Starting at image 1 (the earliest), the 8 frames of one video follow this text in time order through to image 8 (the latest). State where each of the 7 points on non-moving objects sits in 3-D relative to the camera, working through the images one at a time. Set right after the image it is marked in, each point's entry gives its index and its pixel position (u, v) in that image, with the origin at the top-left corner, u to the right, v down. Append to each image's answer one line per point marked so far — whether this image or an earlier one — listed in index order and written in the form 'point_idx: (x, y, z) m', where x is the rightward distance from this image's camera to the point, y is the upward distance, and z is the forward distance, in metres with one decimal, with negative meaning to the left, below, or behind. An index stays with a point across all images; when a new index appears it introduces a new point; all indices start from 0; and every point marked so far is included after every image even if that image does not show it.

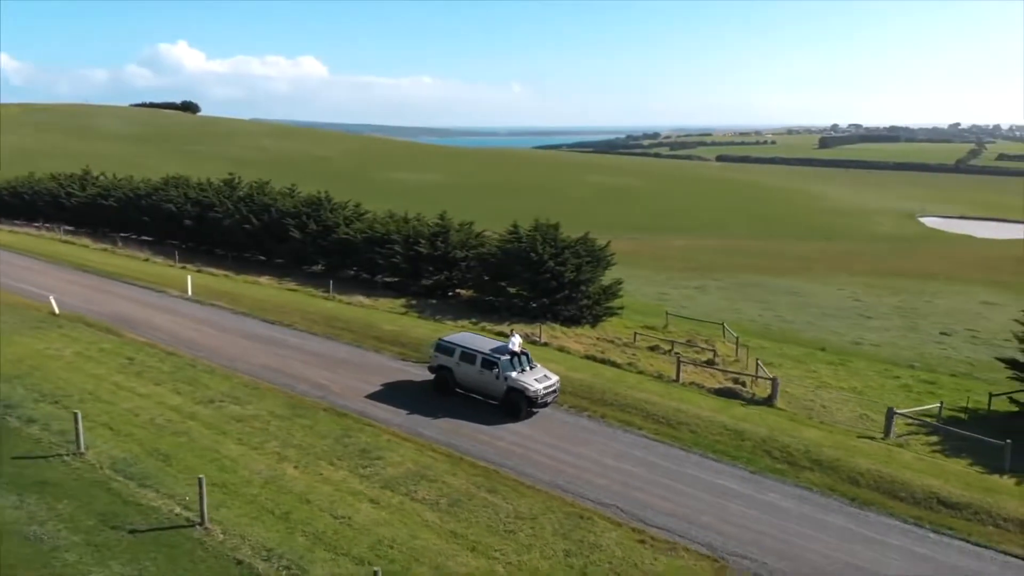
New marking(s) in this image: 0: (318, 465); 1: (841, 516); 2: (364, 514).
0: (-4.0, -3.7, +18.3) m
1: (+7.4, -5.0, +19.2) m
2: (-2.7, -4.3, +16.4) m
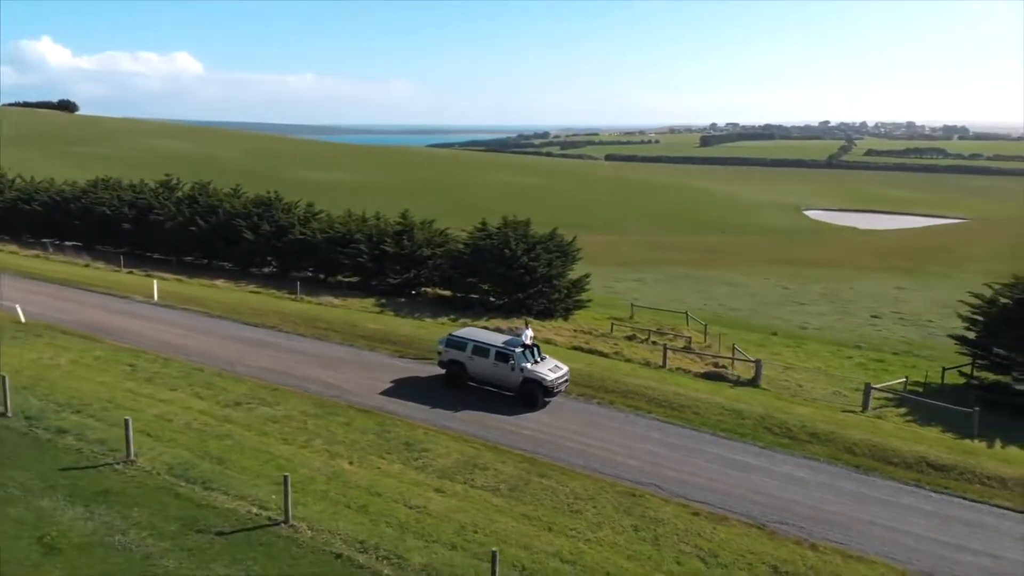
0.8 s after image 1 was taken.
0: (-2.9, -3.7, +18.6) m
1: (+8.3, -4.6, +20.9) m
2: (-1.4, -4.2, +16.9) m
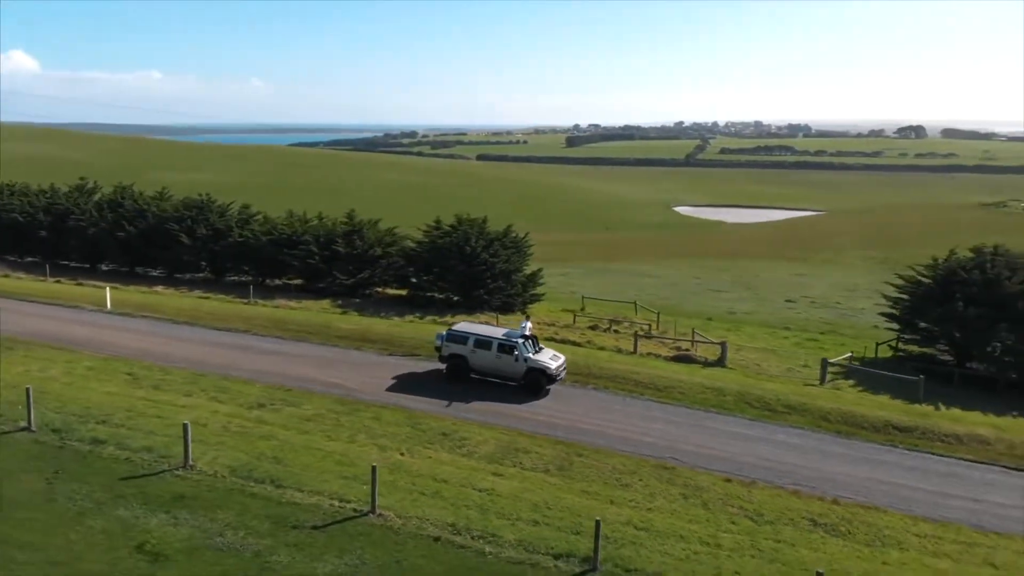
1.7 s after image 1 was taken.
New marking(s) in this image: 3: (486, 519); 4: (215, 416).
0: (-2.0, -3.6, +19.1) m
1: (+8.8, -4.2, +23.2) m
2: (-0.2, -4.0, +17.7) m
3: (-0.4, -4.3, +16.2) m
4: (-6.8, -3.0, +20.0) m
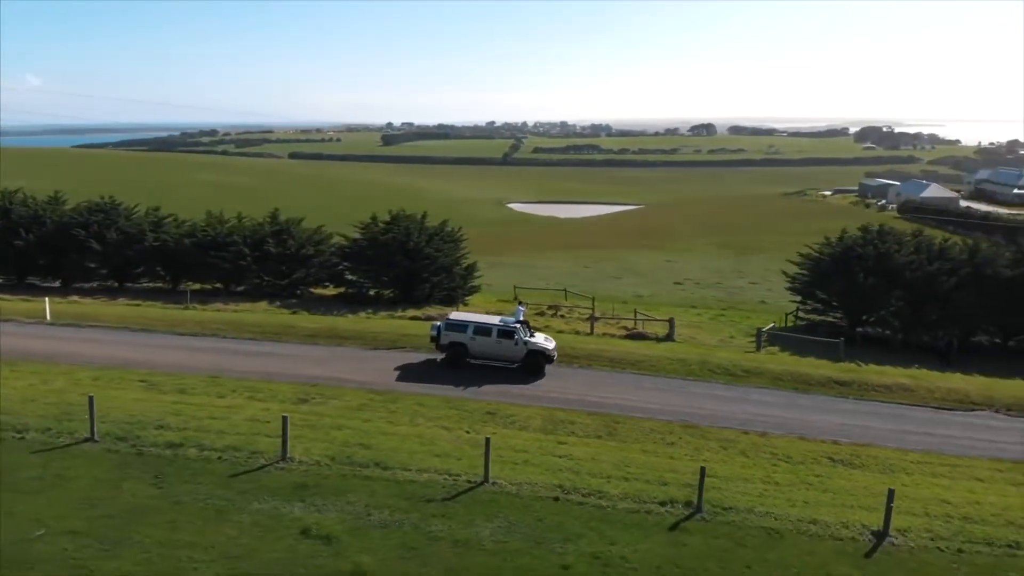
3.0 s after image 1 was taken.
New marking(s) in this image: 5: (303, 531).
0: (-0.7, -3.3, +20.3) m
1: (+8.9, -3.4, +26.6) m
2: (+1.4, -3.7, +19.3) m
3: (+1.5, -3.9, +17.8) m
4: (-5.6, -2.9, +20.1) m
5: (-3.5, -4.1, +14.5) m
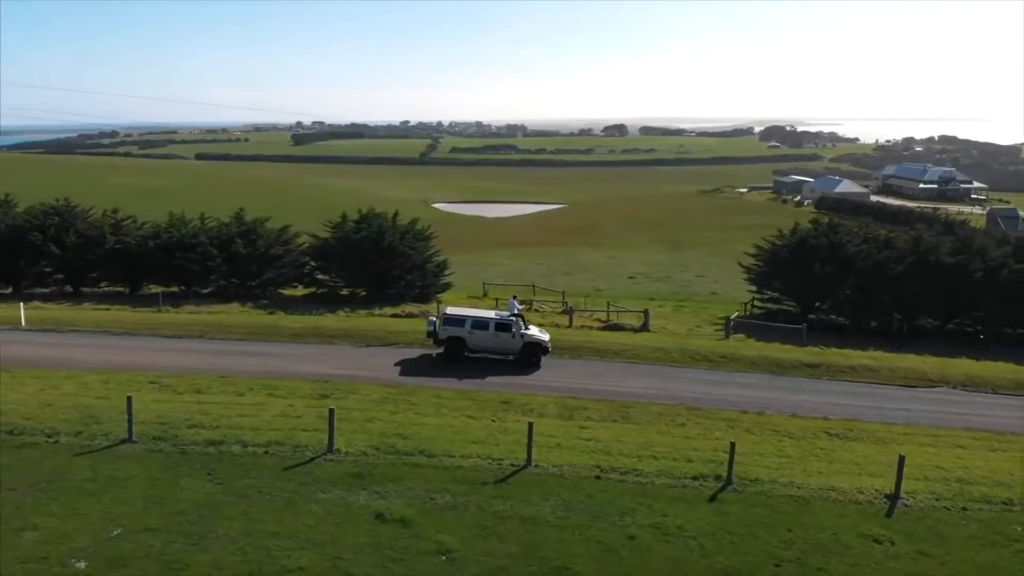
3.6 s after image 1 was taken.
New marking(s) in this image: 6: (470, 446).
0: (-0.2, -3.1, +21.0) m
1: (+8.7, -3.0, +28.3) m
2: (+2.0, -3.4, +20.2) m
3: (+2.3, -3.7, +18.7) m
4: (-5.0, -2.8, +20.2) m
5: (-2.3, -4.0, +14.9) m
6: (-0.9, -3.4, +18.7) m
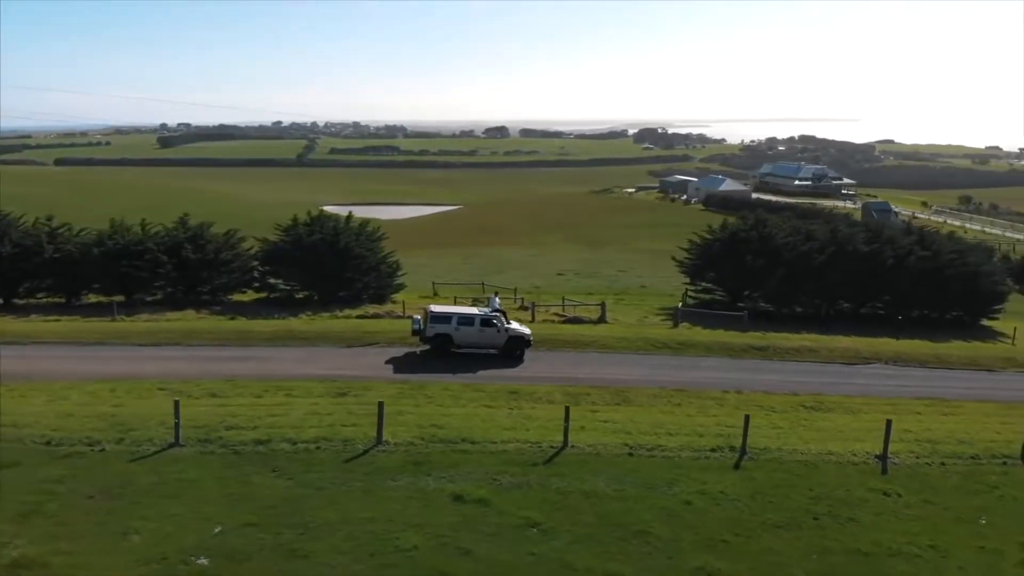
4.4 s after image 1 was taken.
0: (+0.2, -3.0, +22.1) m
1: (+8.0, -2.7, +30.6) m
2: (+2.5, -3.2, +21.7) m
3: (+3.0, -3.5, +20.2) m
4: (-4.5, -2.9, +20.7) m
5: (-1.0, -3.9, +15.8) m
6: (-0.2, -3.3, +19.7) m
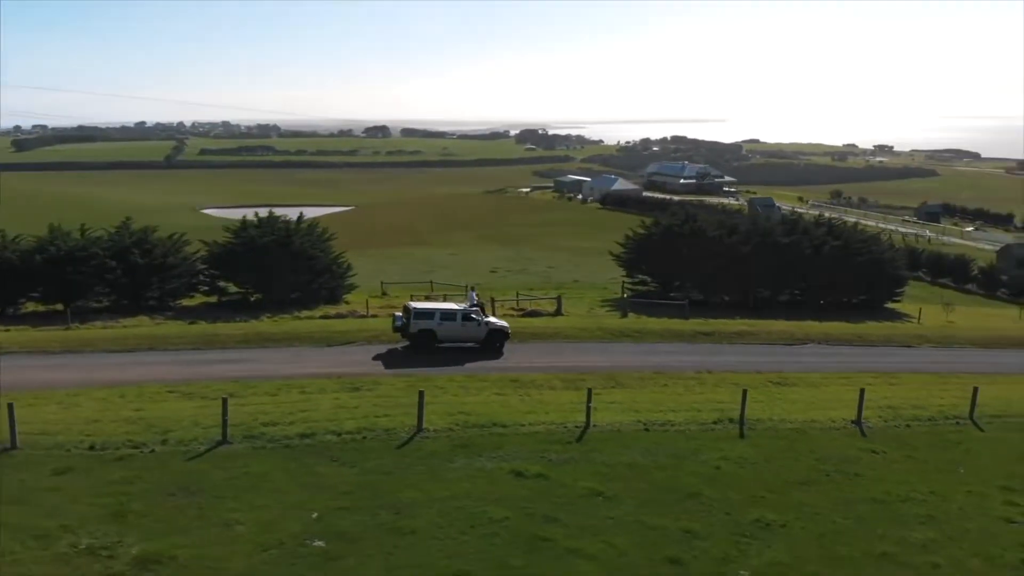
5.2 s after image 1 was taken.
0: (+0.4, -2.8, +23.4) m
1: (+6.9, -2.3, +32.8) m
2: (+2.8, -3.0, +23.2) m
3: (+3.4, -3.2, +21.8) m
4: (-4.0, -2.8, +21.2) m
5: (+0.1, -3.7, +16.9) m
6: (+0.4, -3.1, +20.9) m
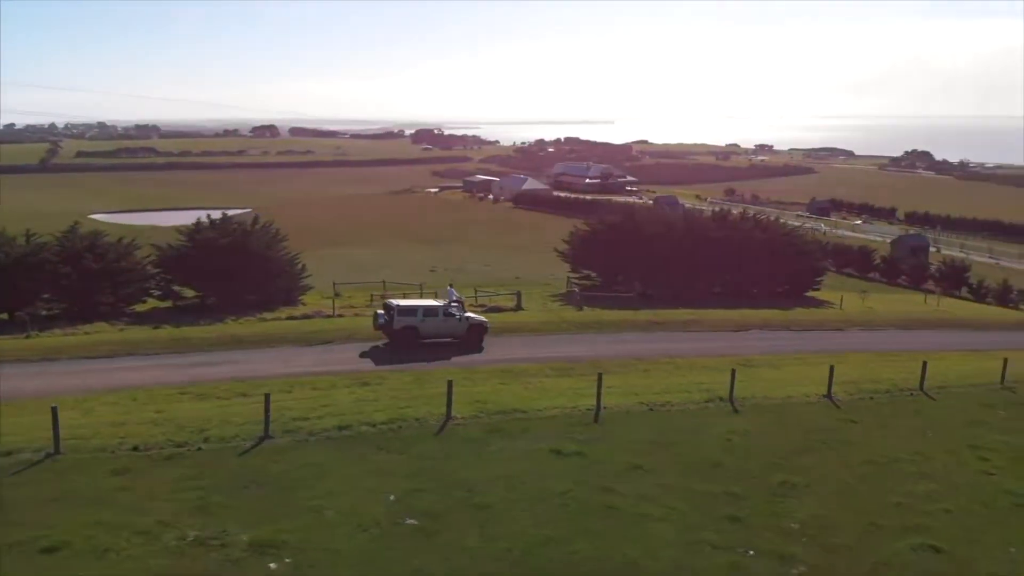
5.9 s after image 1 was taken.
0: (+0.4, -2.6, +24.5) m
1: (+5.6, -2.0, +34.7) m
2: (+2.8, -2.7, +24.6) m
3: (+3.6, -3.0, +23.4) m
4: (-3.7, -2.7, +21.8) m
5: (+0.9, -3.5, +18.1) m
6: (+0.7, -2.9, +22.1) m
